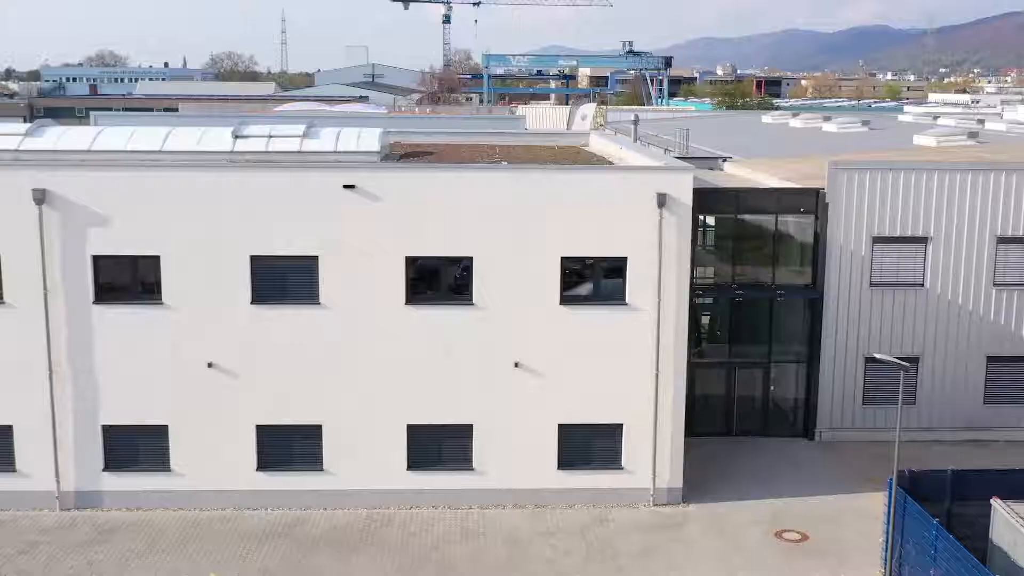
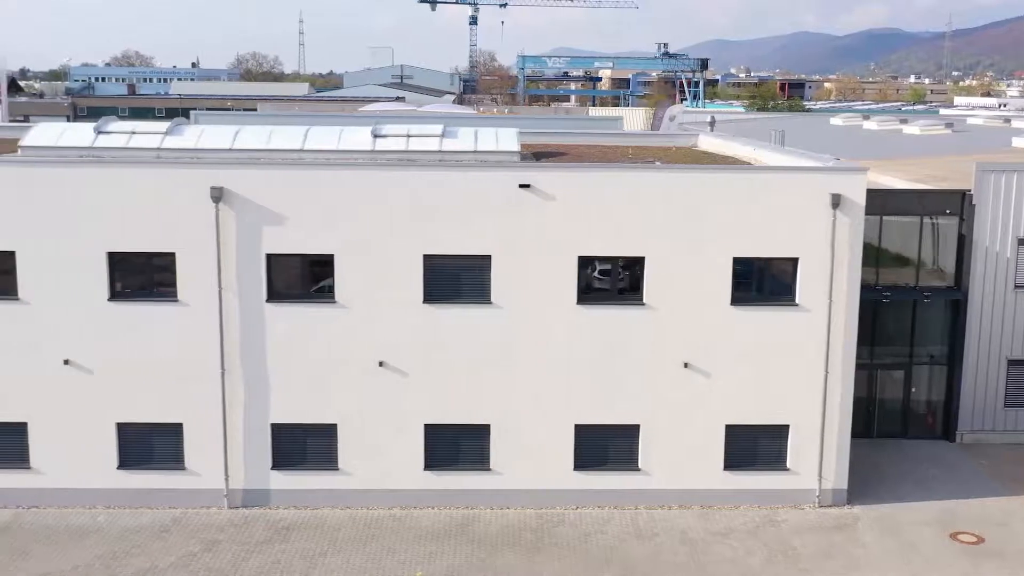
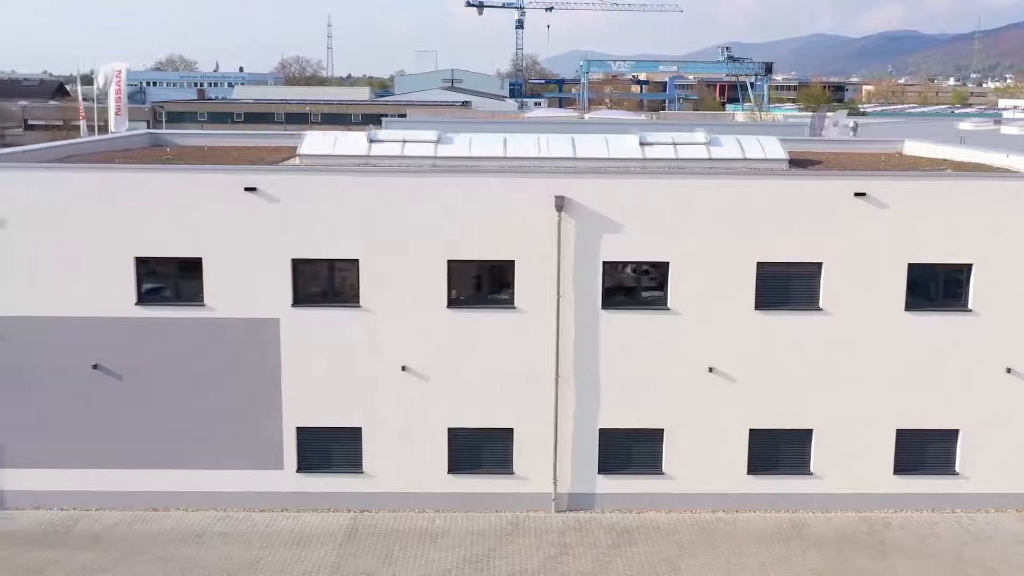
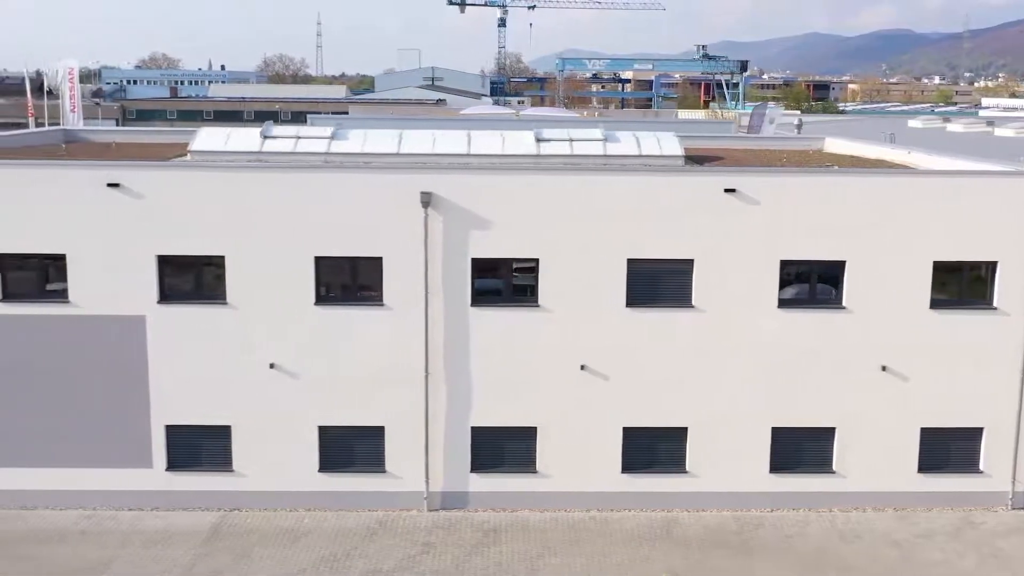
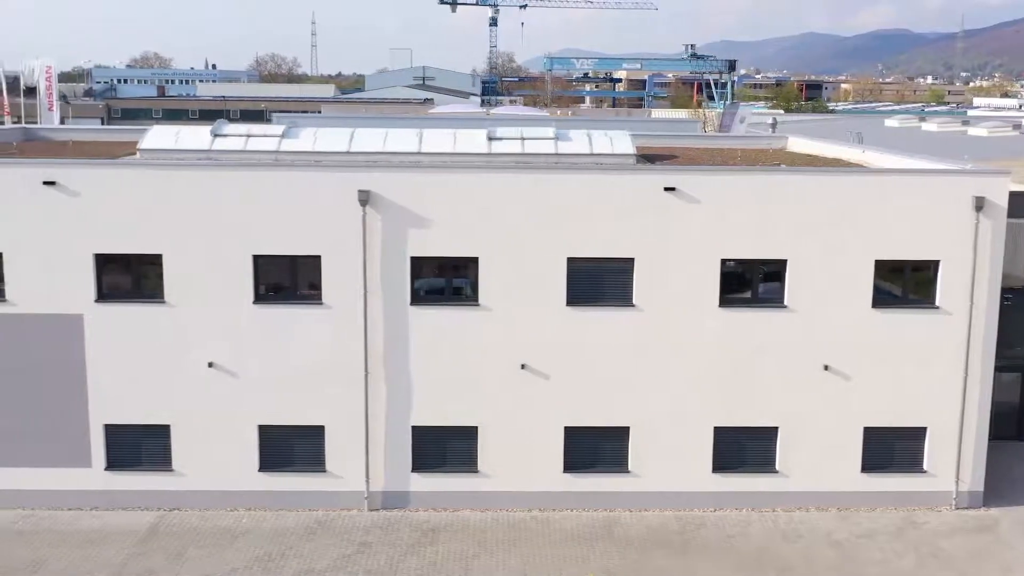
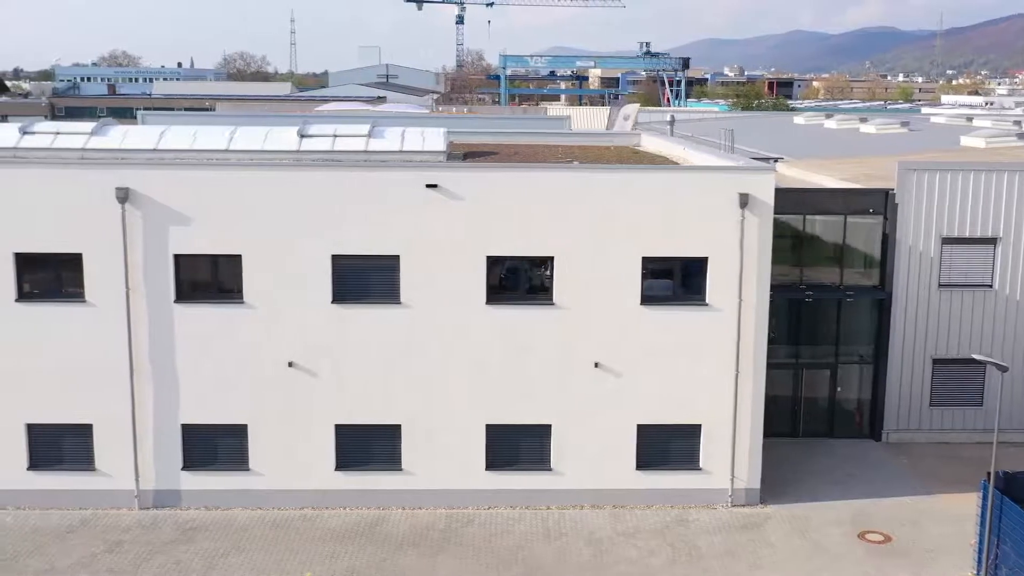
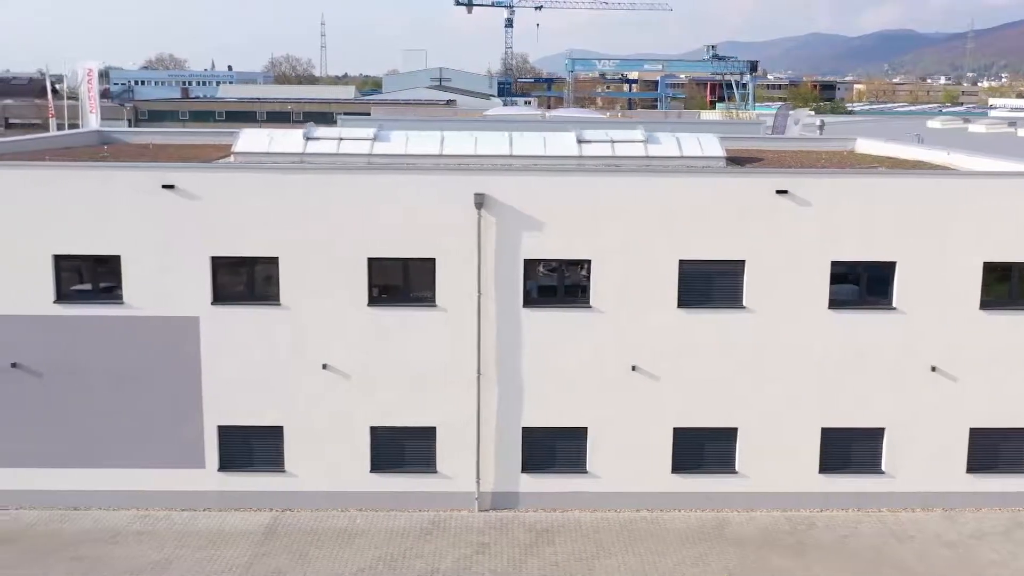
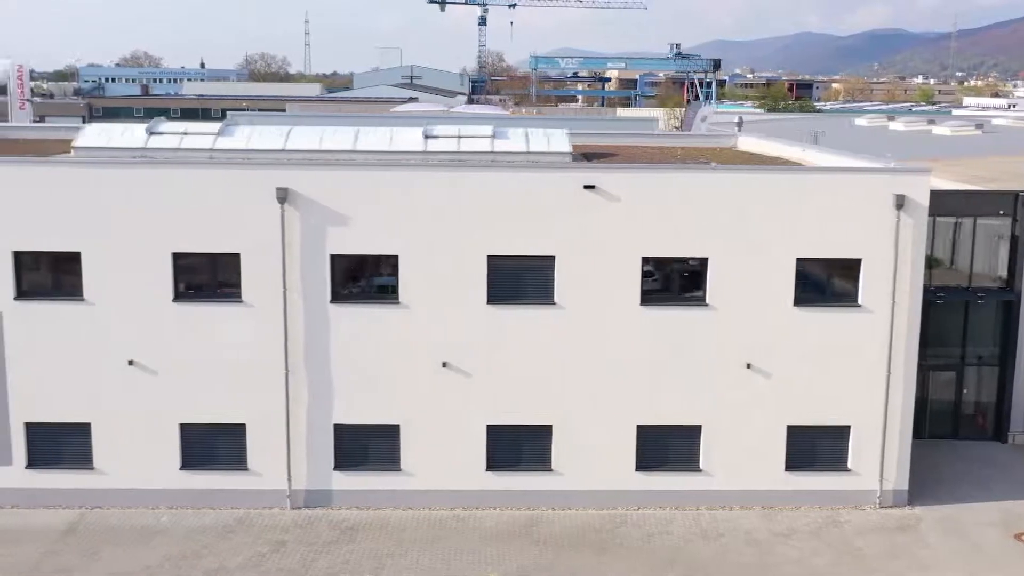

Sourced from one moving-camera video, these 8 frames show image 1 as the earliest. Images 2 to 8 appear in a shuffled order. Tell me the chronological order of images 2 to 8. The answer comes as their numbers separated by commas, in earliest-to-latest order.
6, 2, 8, 5, 4, 7, 3
